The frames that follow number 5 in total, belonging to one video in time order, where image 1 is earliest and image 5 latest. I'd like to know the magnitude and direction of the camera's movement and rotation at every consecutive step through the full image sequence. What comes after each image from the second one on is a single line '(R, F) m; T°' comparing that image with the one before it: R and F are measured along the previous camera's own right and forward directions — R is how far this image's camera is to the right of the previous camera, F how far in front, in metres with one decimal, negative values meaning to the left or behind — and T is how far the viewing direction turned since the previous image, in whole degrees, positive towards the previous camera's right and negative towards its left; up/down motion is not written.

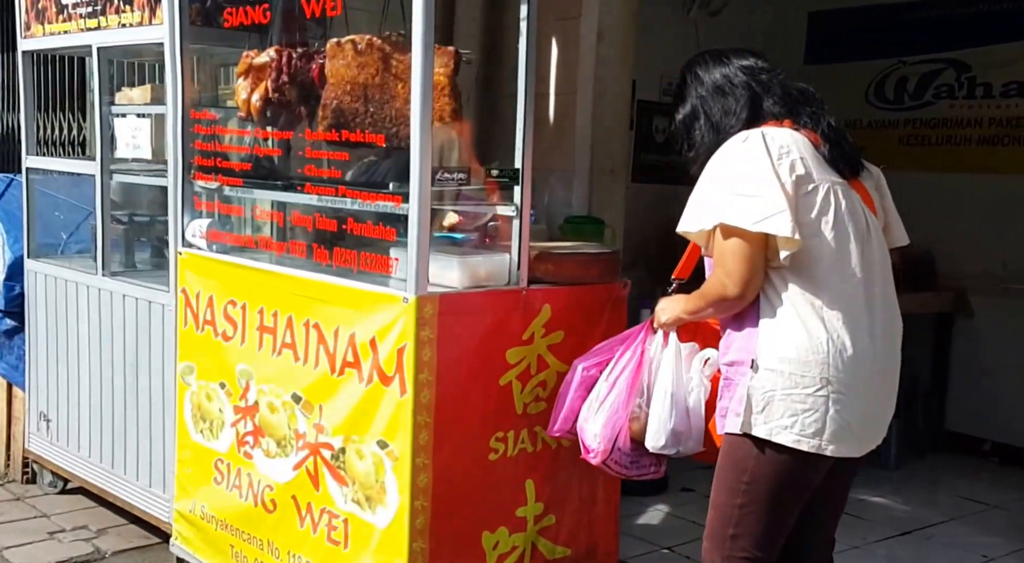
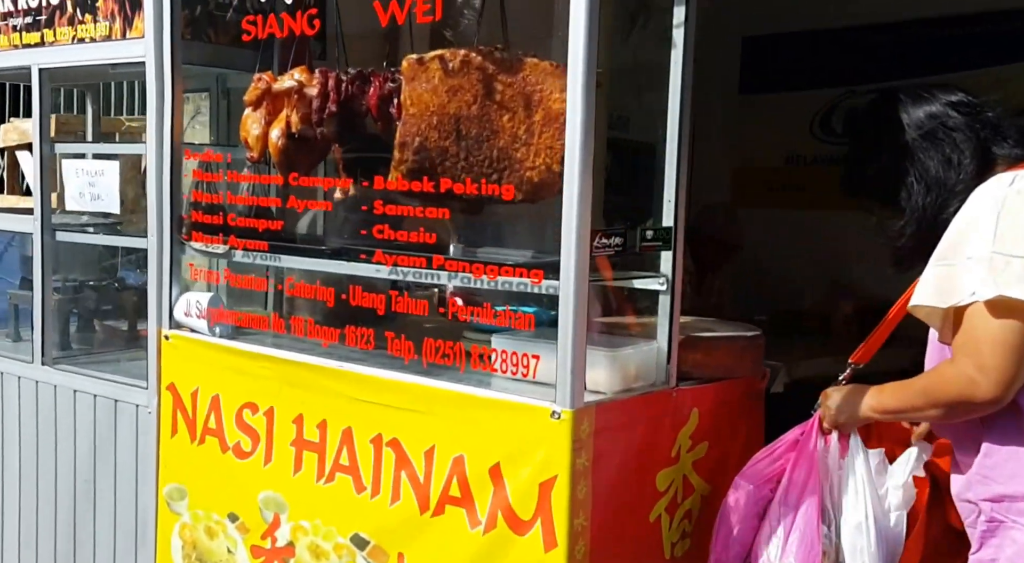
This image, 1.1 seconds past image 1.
(-0.6, +0.9) m; +7°
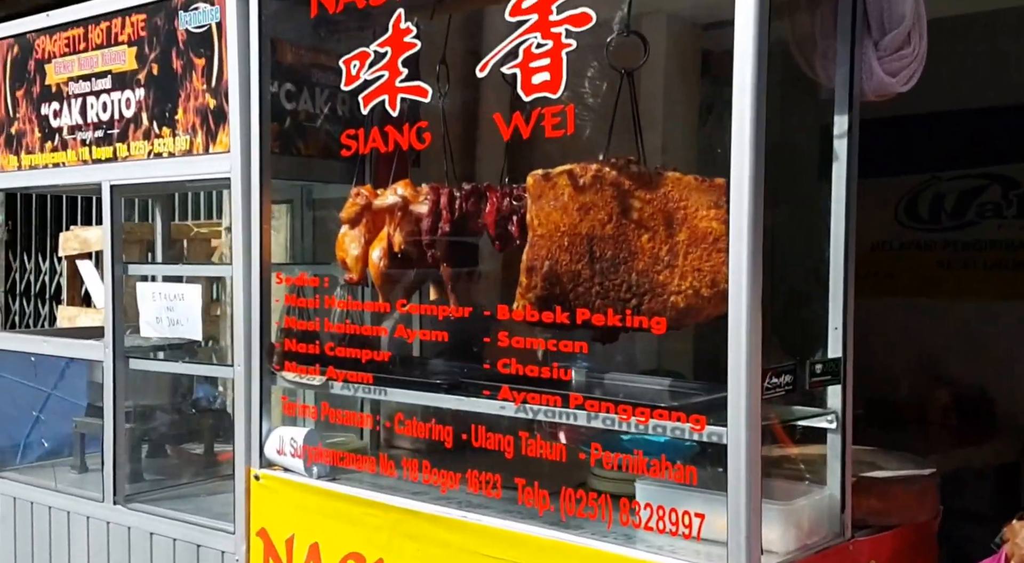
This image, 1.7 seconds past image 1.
(-0.2, +0.3) m; -1°
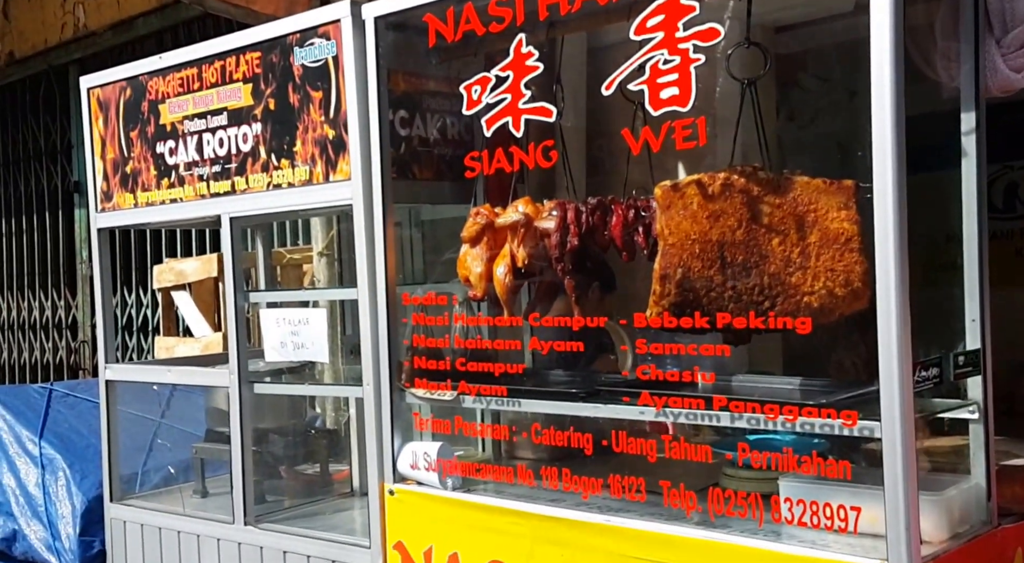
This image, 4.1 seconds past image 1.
(-0.1, -0.1) m; -3°
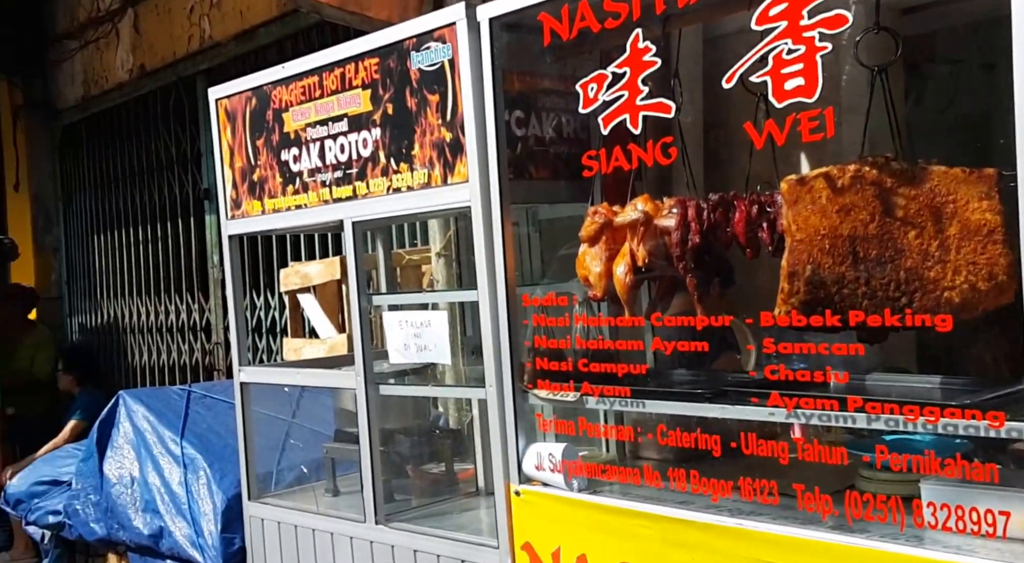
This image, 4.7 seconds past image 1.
(0.0, 0.0) m; -6°
